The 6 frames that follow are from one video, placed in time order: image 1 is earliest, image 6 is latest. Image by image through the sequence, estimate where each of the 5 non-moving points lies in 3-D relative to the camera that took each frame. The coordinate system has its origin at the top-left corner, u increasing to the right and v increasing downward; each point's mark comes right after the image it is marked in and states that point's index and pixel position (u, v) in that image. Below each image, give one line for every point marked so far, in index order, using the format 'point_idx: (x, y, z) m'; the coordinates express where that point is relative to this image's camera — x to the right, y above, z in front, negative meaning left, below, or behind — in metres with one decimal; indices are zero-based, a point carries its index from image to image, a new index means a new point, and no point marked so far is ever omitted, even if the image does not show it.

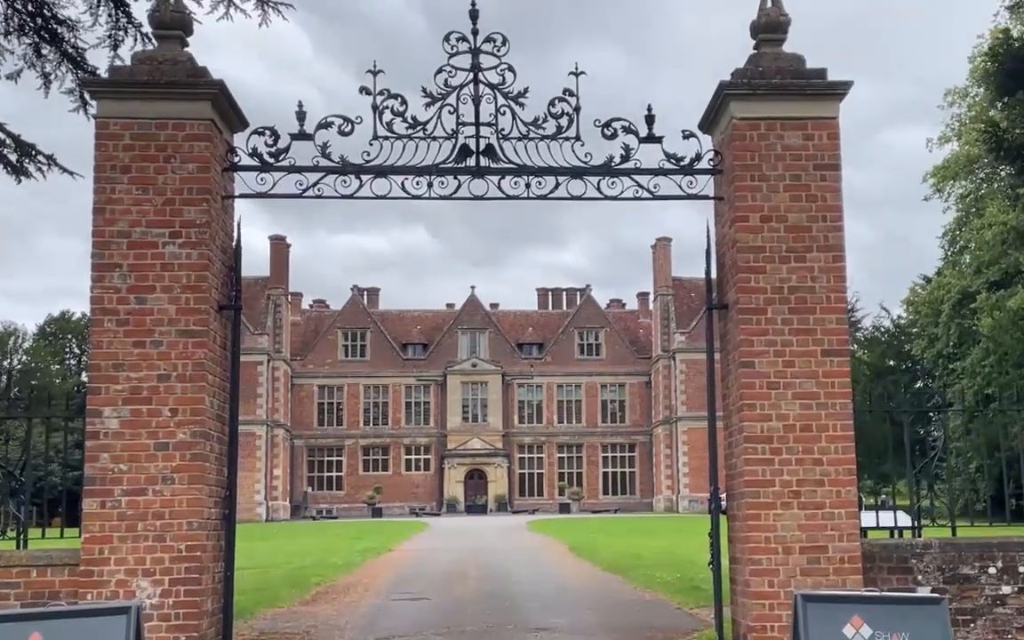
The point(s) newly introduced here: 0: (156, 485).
0: (-2.2, -1.0, +6.5) m
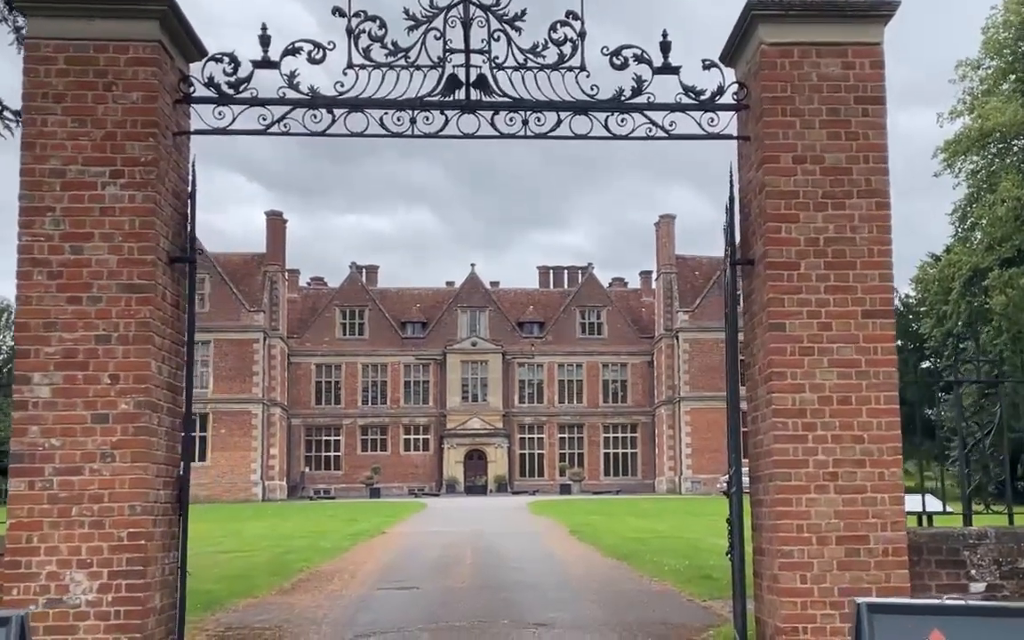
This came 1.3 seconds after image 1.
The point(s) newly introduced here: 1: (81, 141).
0: (-2.2, -0.8, +5.6) m
1: (-2.4, +1.0, +5.8) m
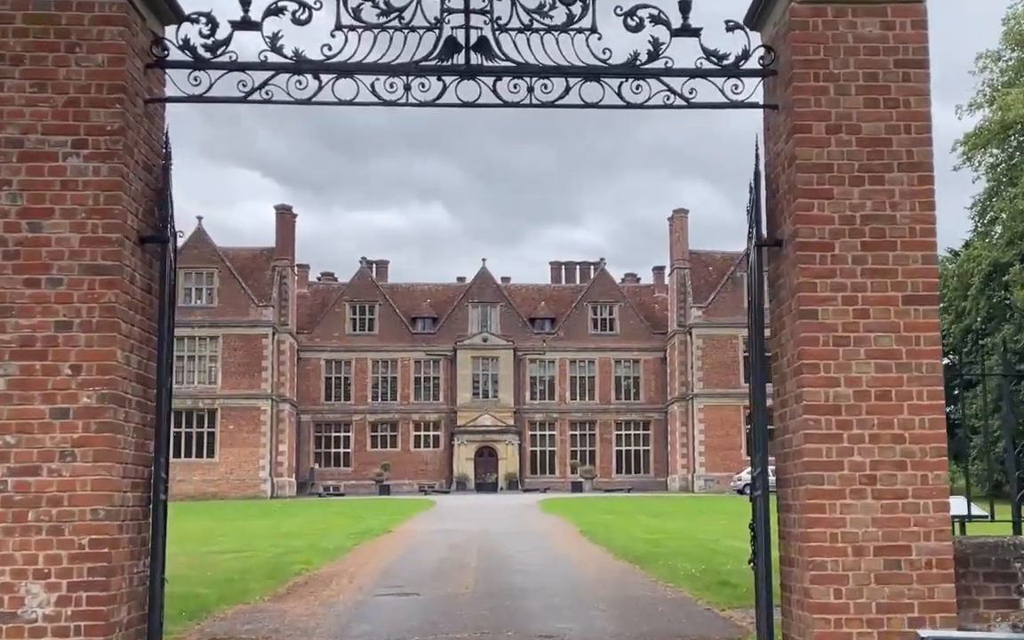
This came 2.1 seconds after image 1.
0: (-2.2, -0.7, +5.1) m
1: (-2.4, +1.1, +5.3) m
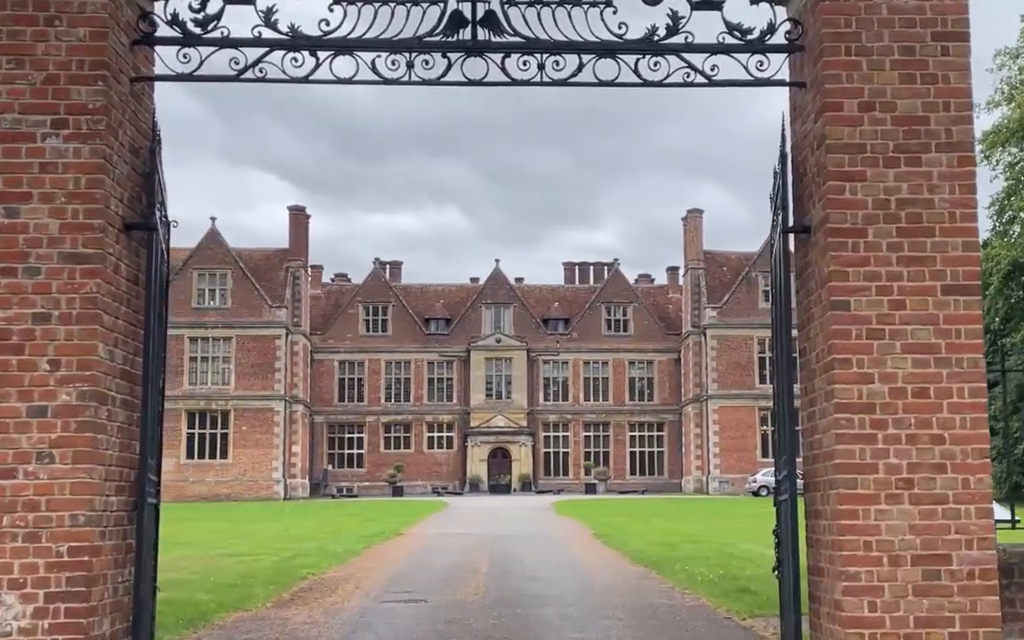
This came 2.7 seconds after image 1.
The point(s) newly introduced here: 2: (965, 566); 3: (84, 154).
0: (-2.2, -0.7, +4.8) m
1: (-2.3, +1.1, +5.0) m
2: (+2.1, -1.1, +4.9) m
3: (-2.0, +0.8, +4.9) m
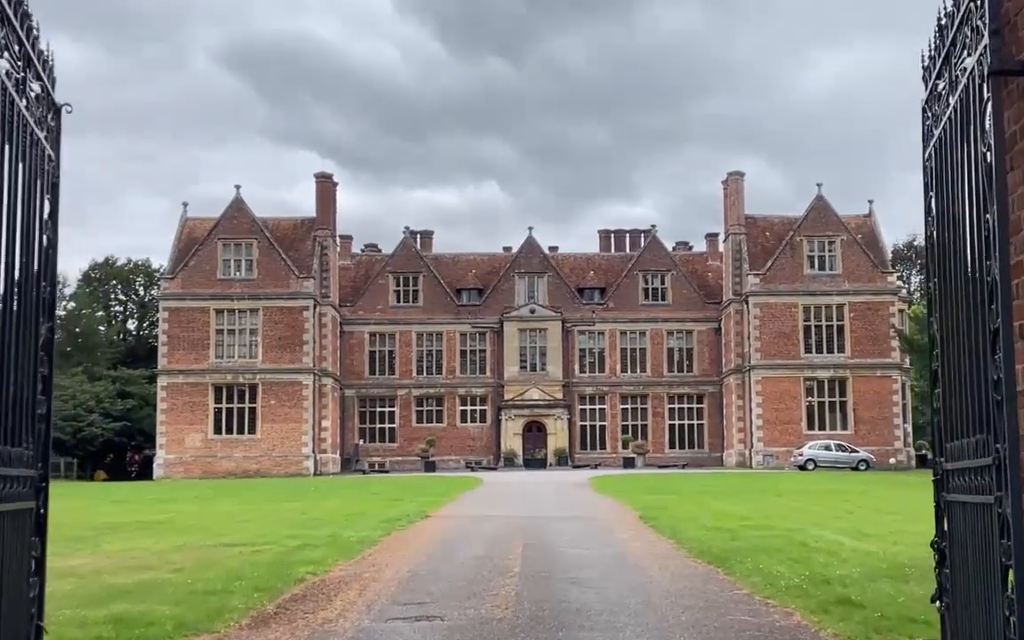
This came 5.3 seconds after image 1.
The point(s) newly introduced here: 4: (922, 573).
0: (-2.1, -0.4, +2.8) m
1: (-2.2, +1.4, +3.0) m
2: (+2.2, -0.8, +2.8) m
3: (-1.9, +1.1, +3.0) m
4: (+3.7, -2.3, +9.6) m
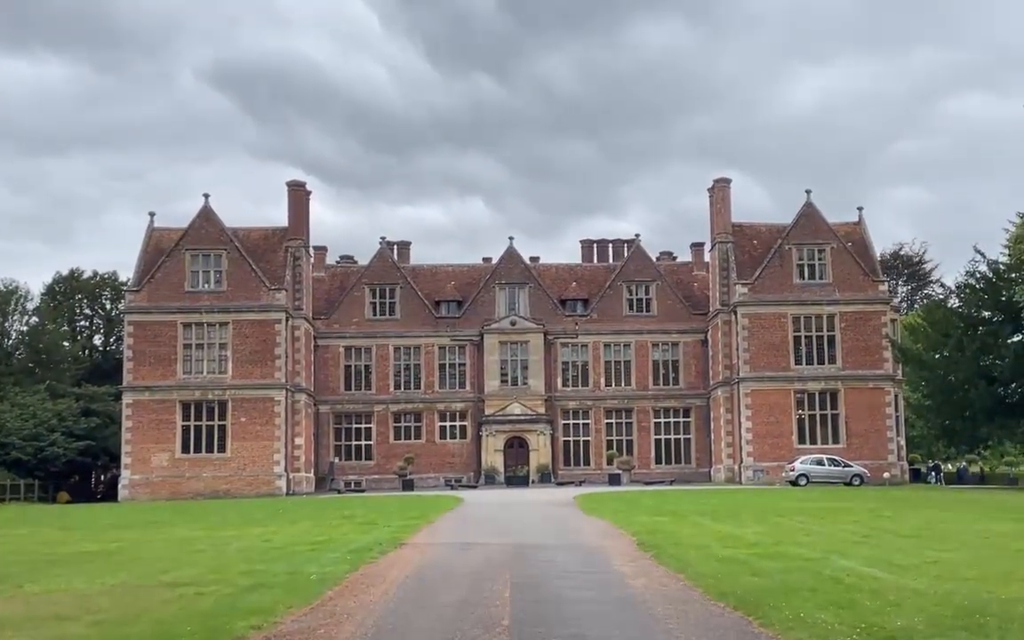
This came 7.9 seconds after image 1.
0: (-2.0, -0.3, +1.0) m
1: (-2.2, +1.5, +1.2) m
2: (+2.3, -0.7, +1.1) m
3: (-1.9, +1.2, +1.2) m
4: (+3.7, -2.3, +7.9) m
